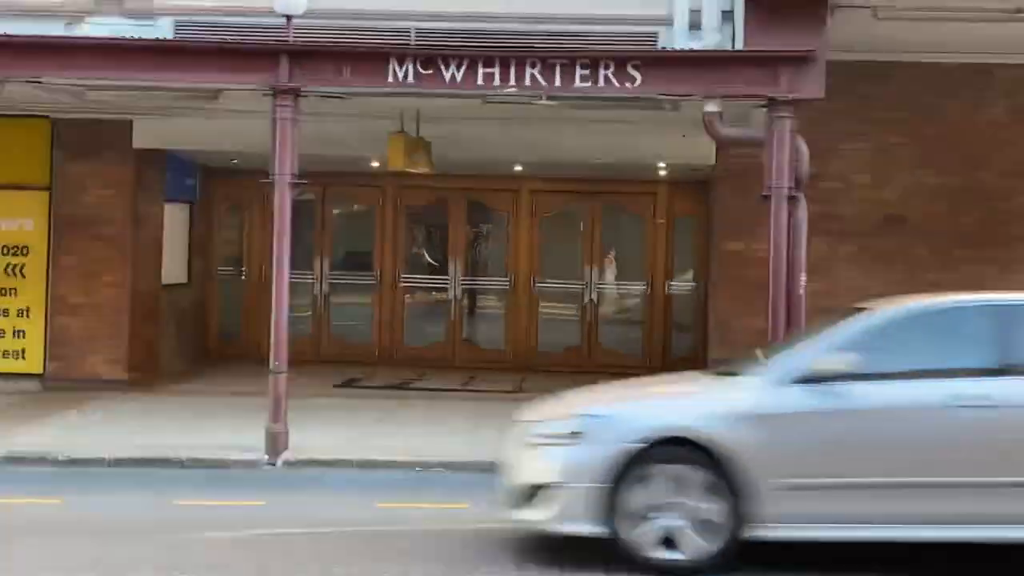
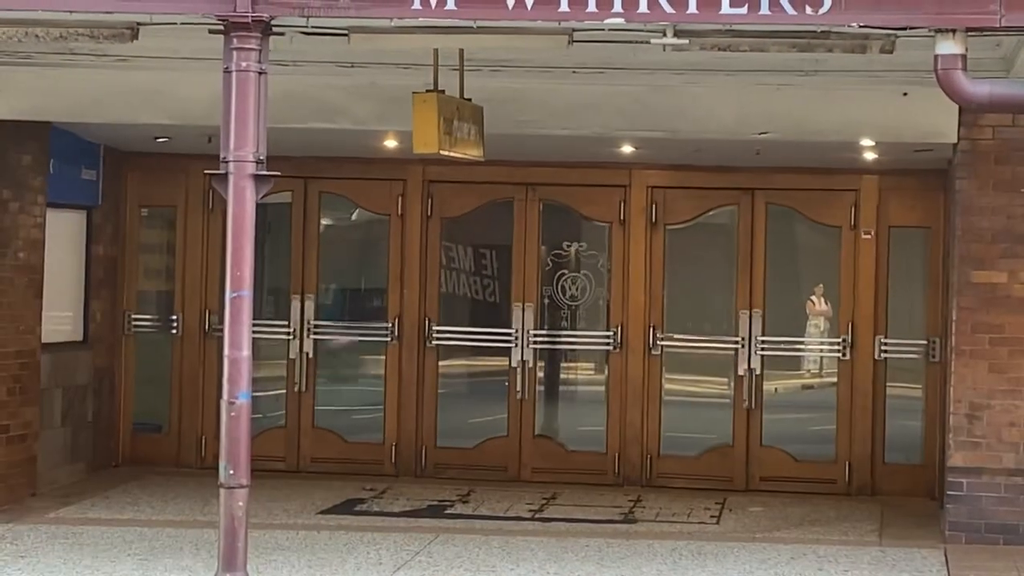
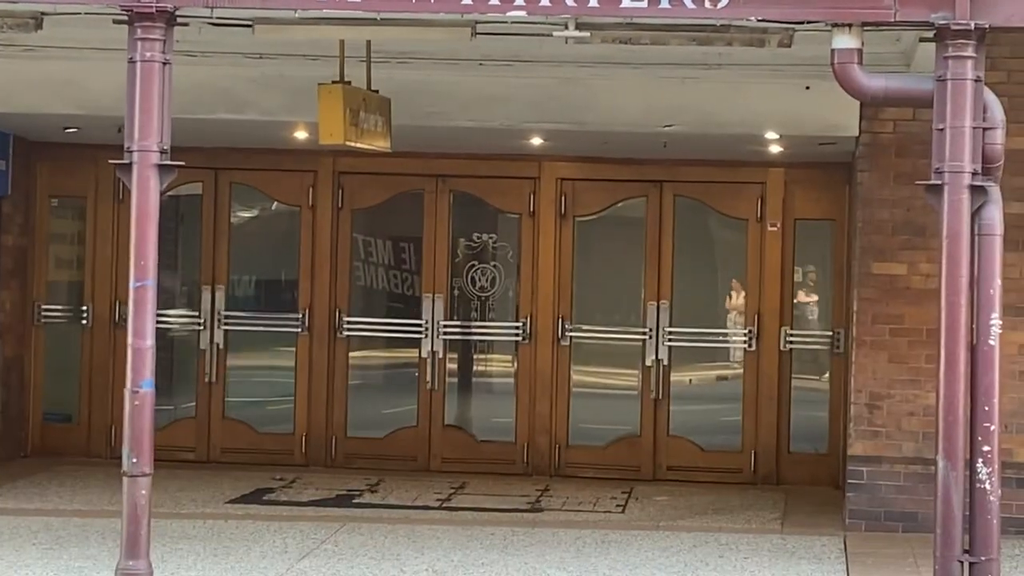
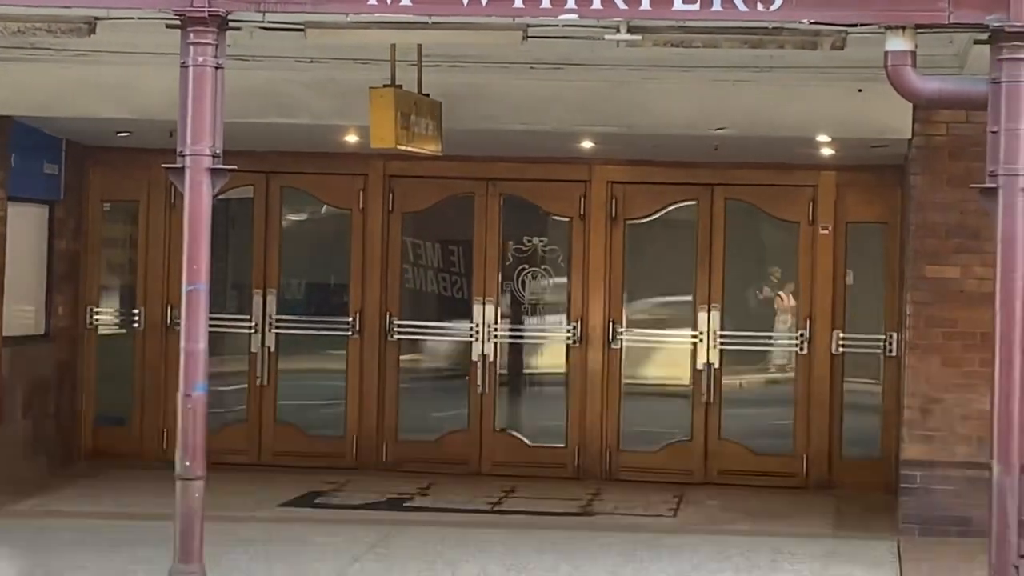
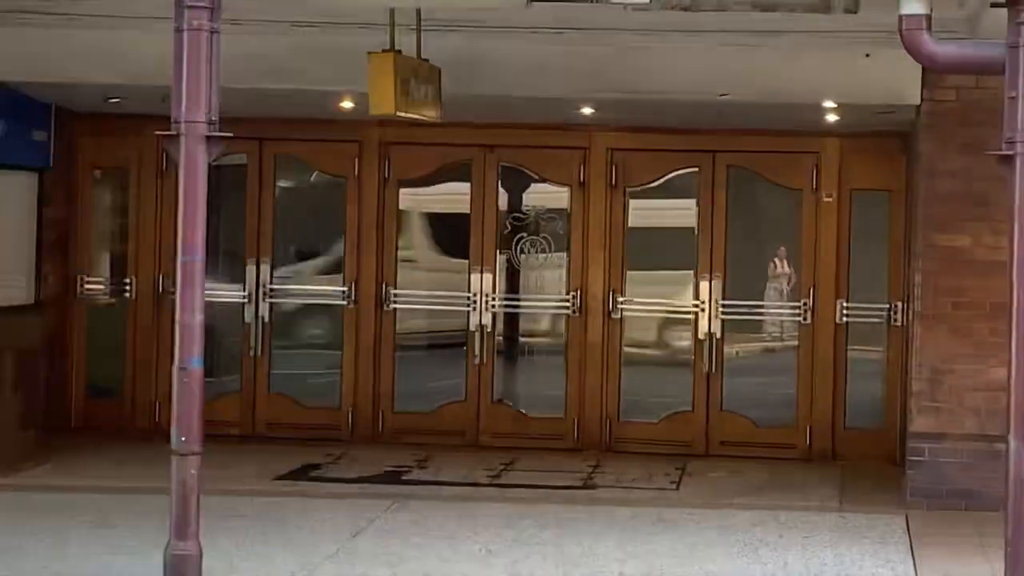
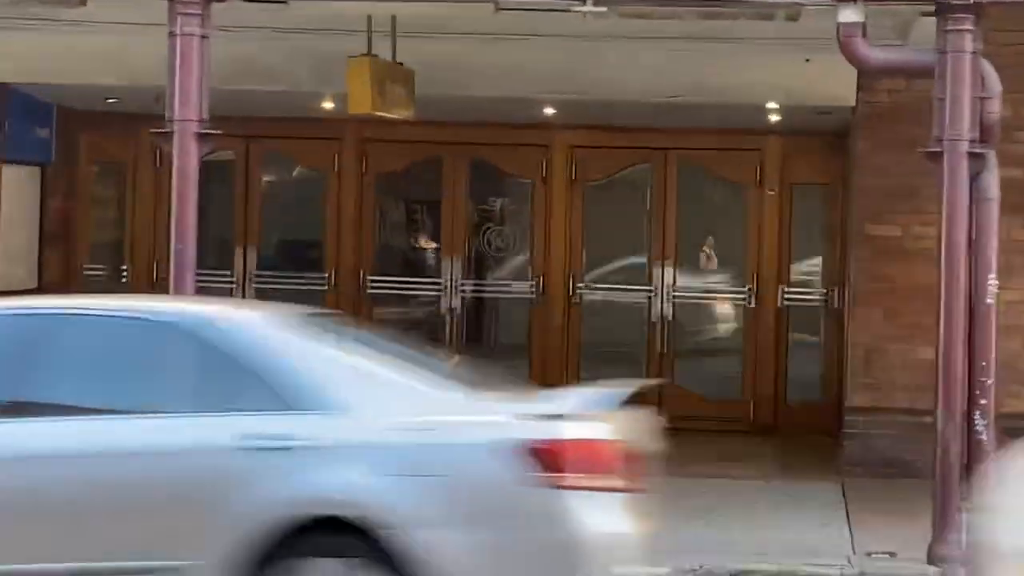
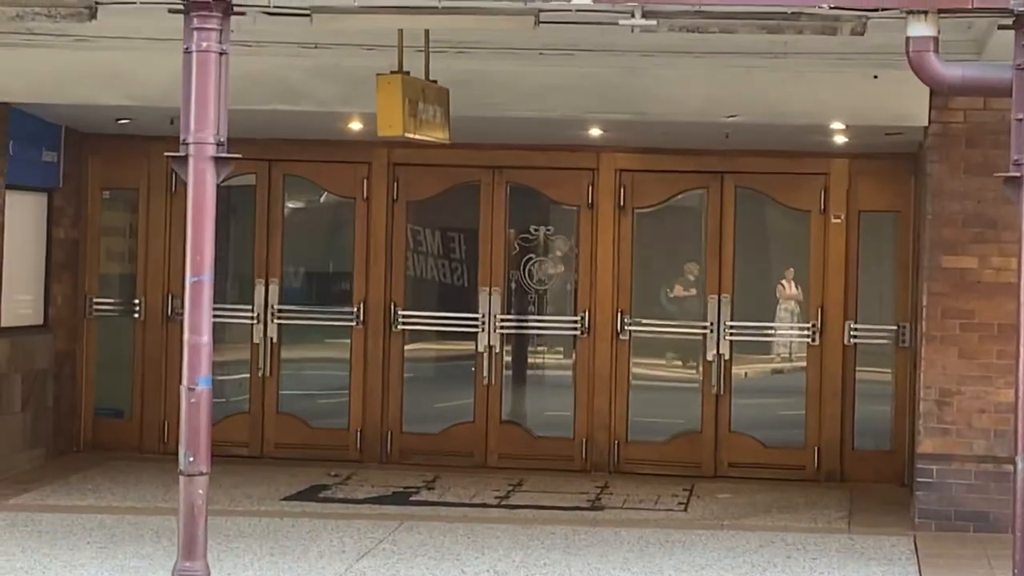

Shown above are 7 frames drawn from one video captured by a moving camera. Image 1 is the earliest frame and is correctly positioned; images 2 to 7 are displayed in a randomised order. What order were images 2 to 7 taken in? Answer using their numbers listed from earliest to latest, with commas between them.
6, 5, 7, 2, 4, 3
